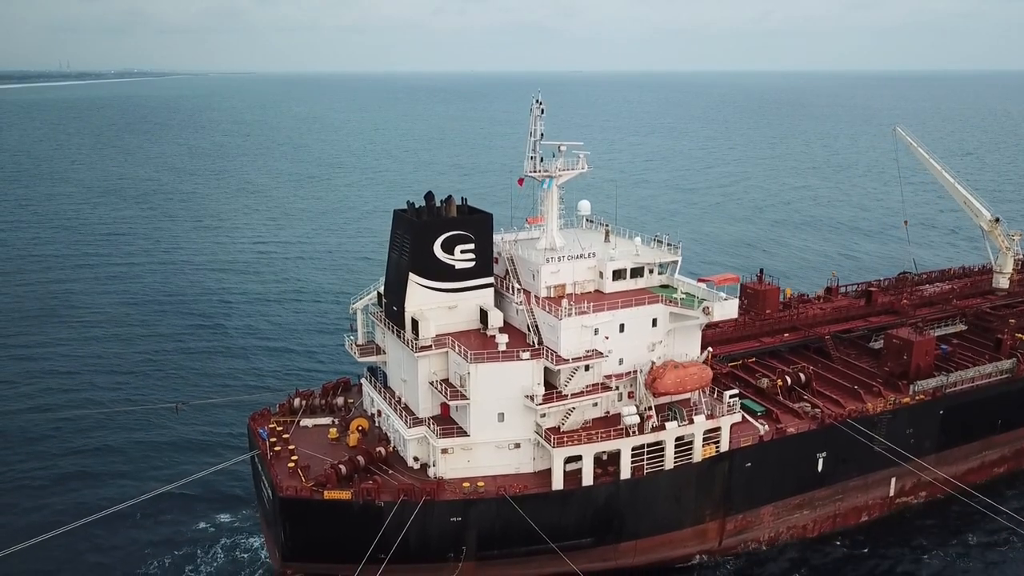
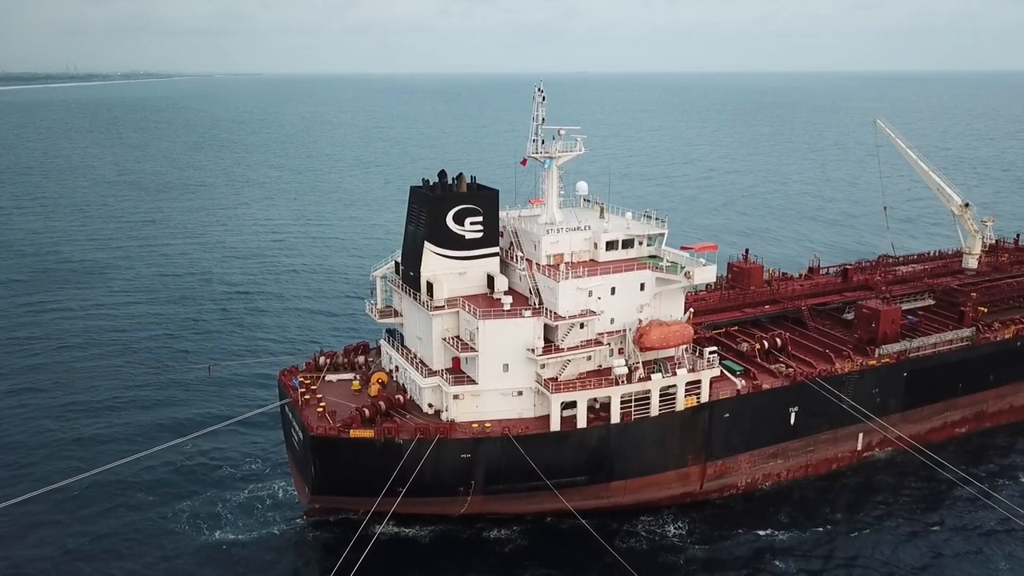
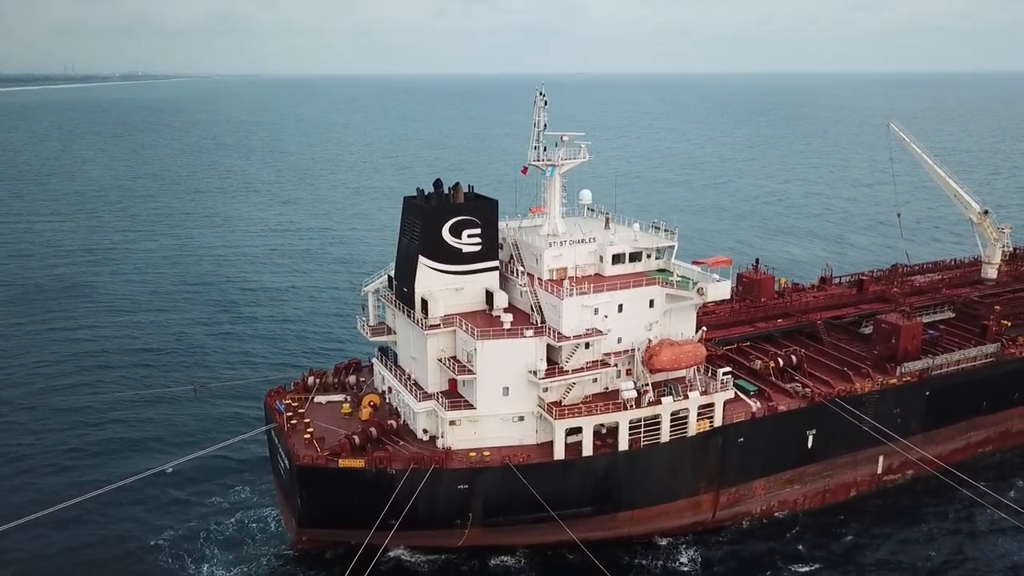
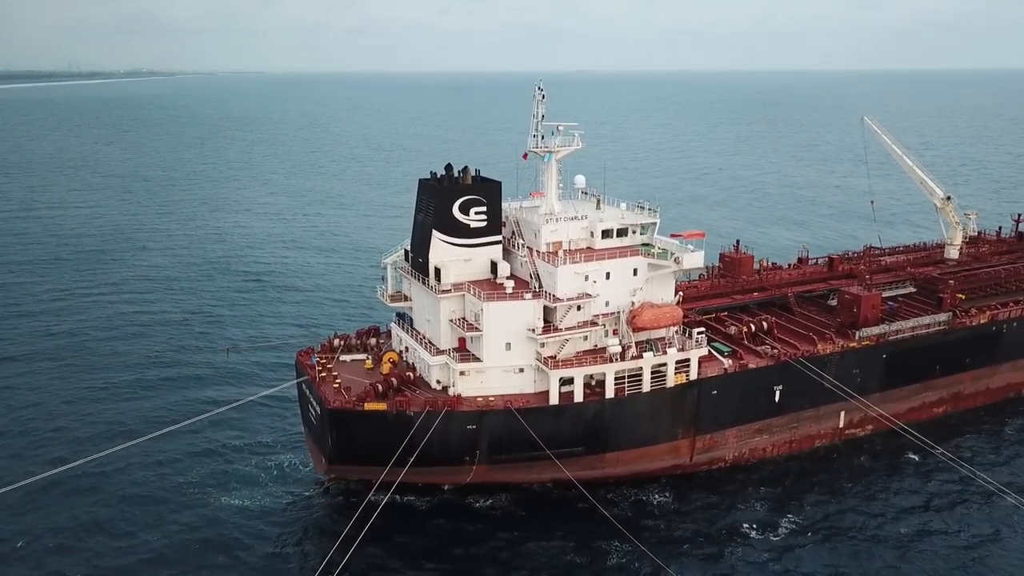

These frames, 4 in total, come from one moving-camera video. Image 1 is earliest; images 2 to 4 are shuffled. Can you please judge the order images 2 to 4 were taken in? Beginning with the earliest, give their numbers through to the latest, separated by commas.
3, 2, 4
